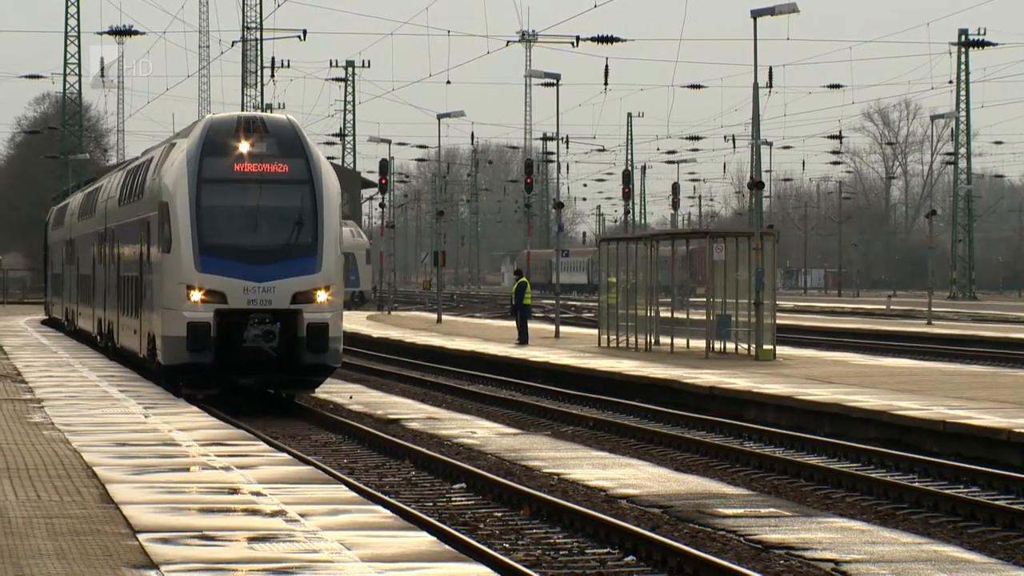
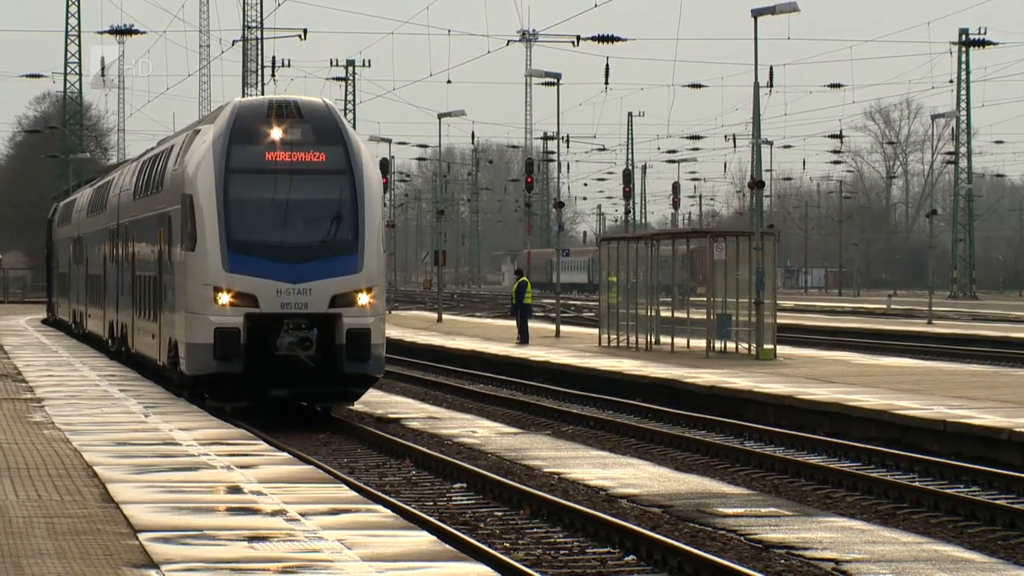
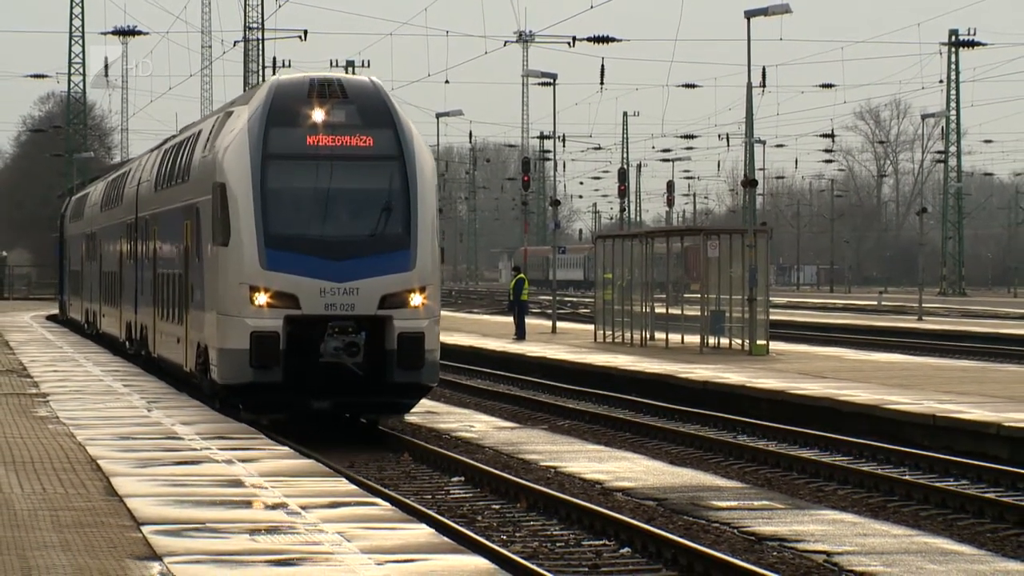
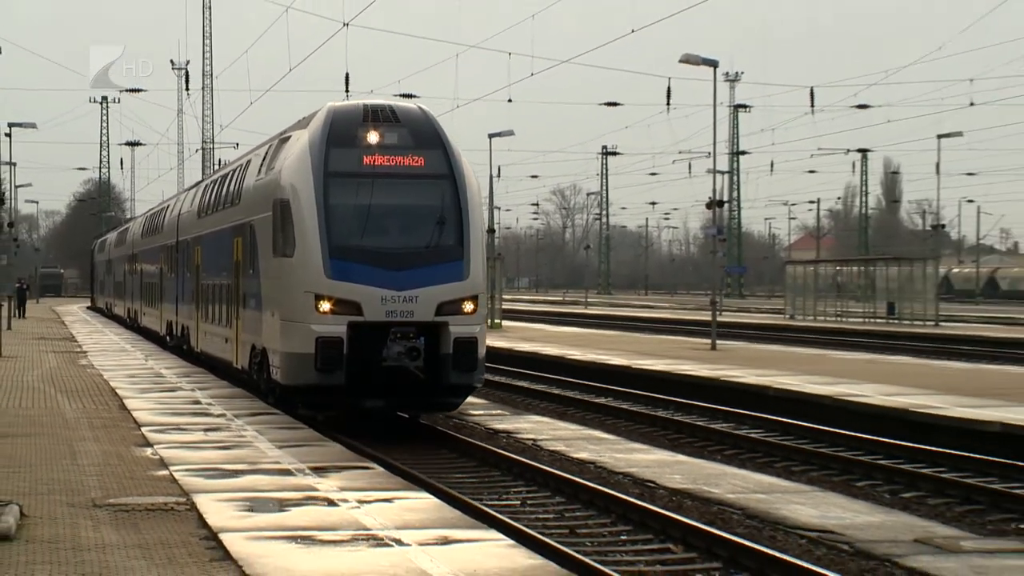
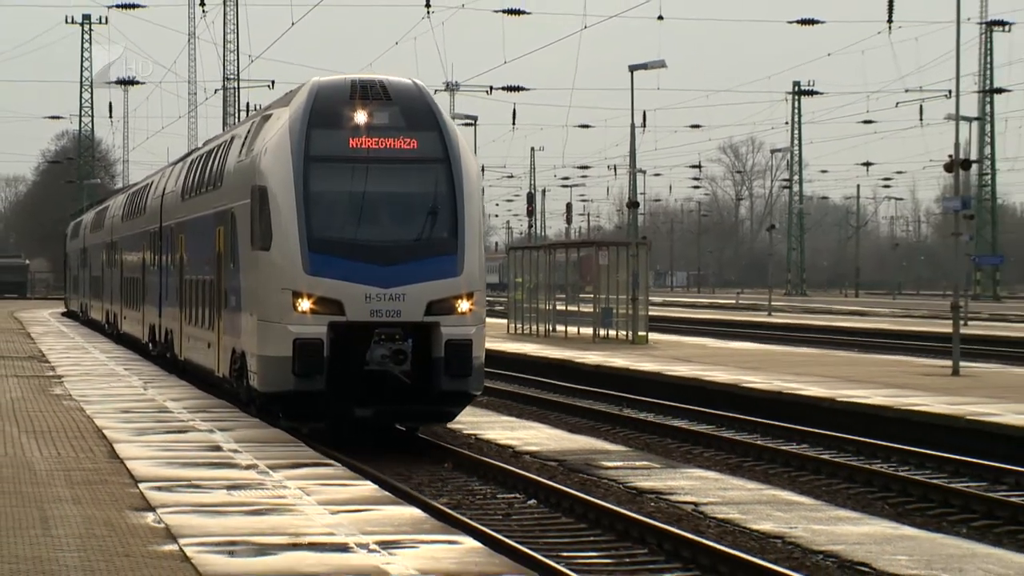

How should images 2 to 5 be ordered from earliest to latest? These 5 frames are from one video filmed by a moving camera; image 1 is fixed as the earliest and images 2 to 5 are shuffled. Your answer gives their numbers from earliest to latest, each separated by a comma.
2, 3, 5, 4
